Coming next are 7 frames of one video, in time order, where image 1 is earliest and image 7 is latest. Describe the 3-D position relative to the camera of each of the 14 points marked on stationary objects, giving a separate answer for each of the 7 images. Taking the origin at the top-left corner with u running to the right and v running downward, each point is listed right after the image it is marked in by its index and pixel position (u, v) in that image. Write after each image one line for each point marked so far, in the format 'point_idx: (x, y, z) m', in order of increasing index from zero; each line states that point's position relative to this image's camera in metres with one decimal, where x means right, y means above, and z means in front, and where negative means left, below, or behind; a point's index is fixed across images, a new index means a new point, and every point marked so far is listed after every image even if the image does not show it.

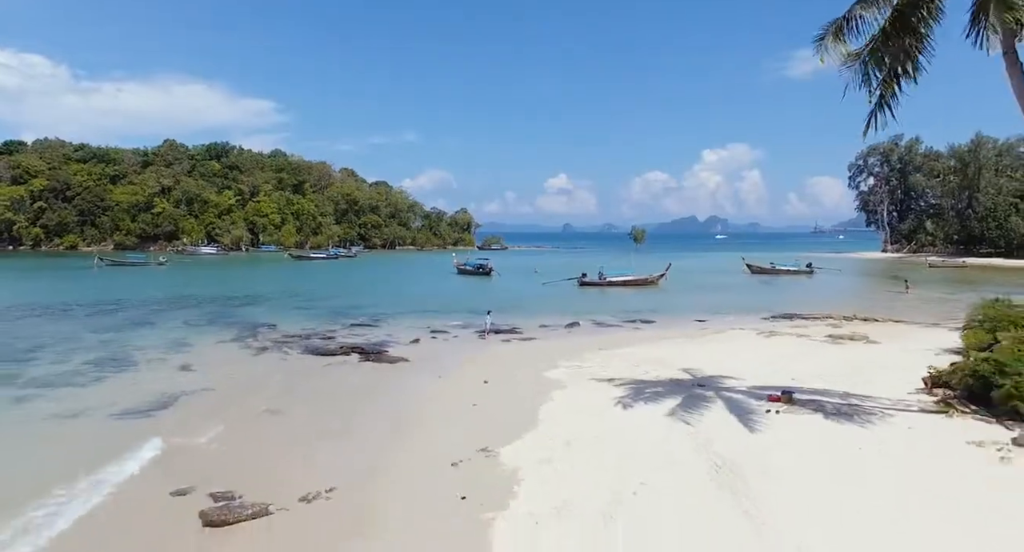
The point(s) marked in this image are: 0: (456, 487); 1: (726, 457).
0: (-1.0, -3.5, +10.2) m
1: (+3.7, -3.1, +10.7) m
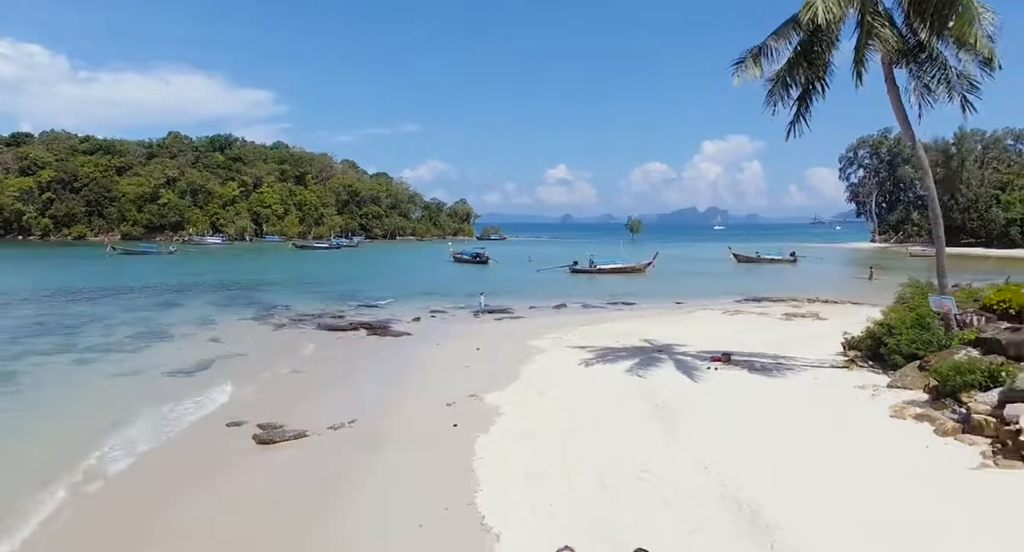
0: (-1.4, -3.1, +13.0) m
1: (+3.3, -2.7, +13.5) m
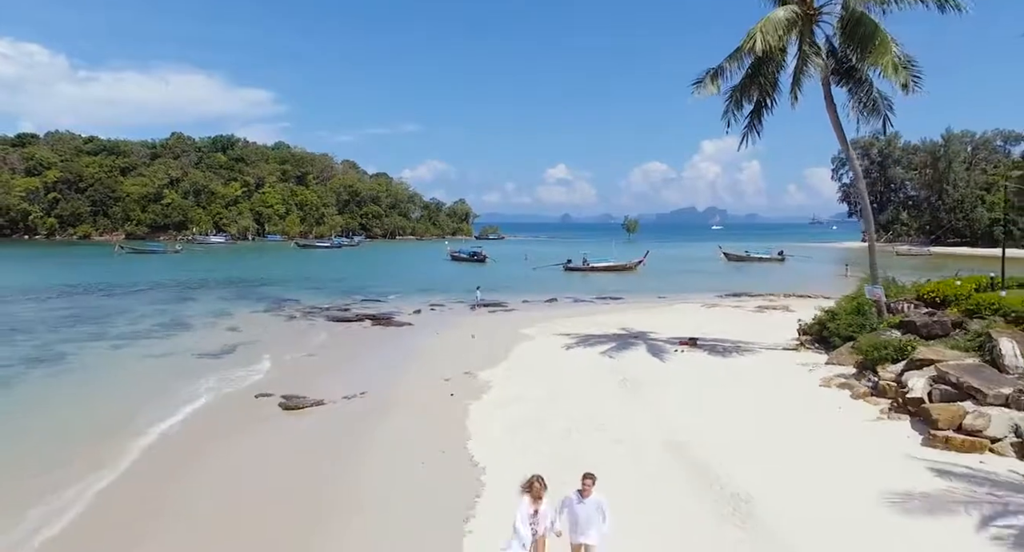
0: (-1.6, -2.9, +15.0) m
1: (+3.0, -2.5, +15.5) m
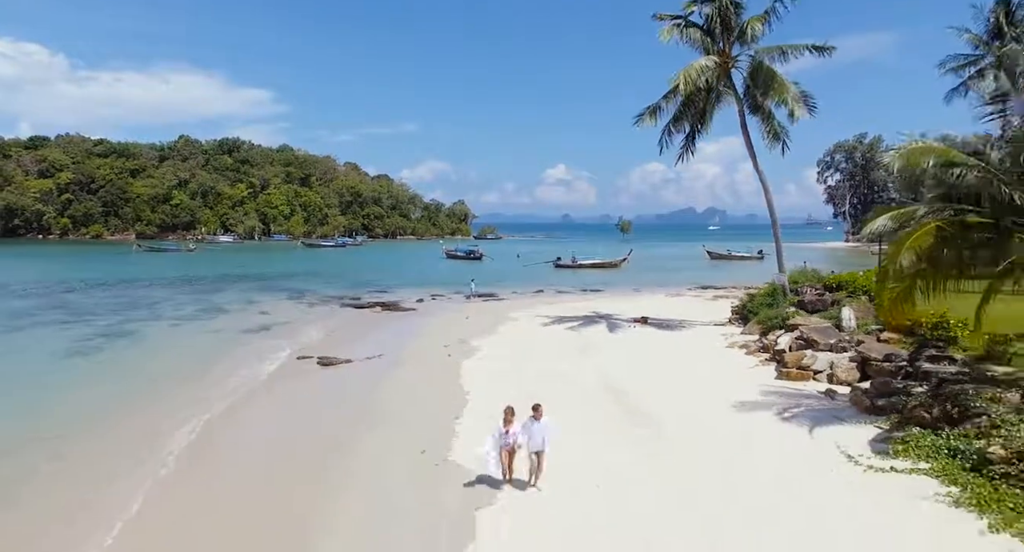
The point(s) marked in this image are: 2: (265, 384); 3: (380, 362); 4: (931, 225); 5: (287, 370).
0: (-2.2, -2.5, +19.3) m
1: (+2.5, -2.1, +19.8) m
2: (-7.0, -3.4, +14.9) m
3: (-4.2, -2.8, +18.8) m
4: (+6.4, +0.8, +9.4) m
5: (-7.0, -2.9, +18.4) m
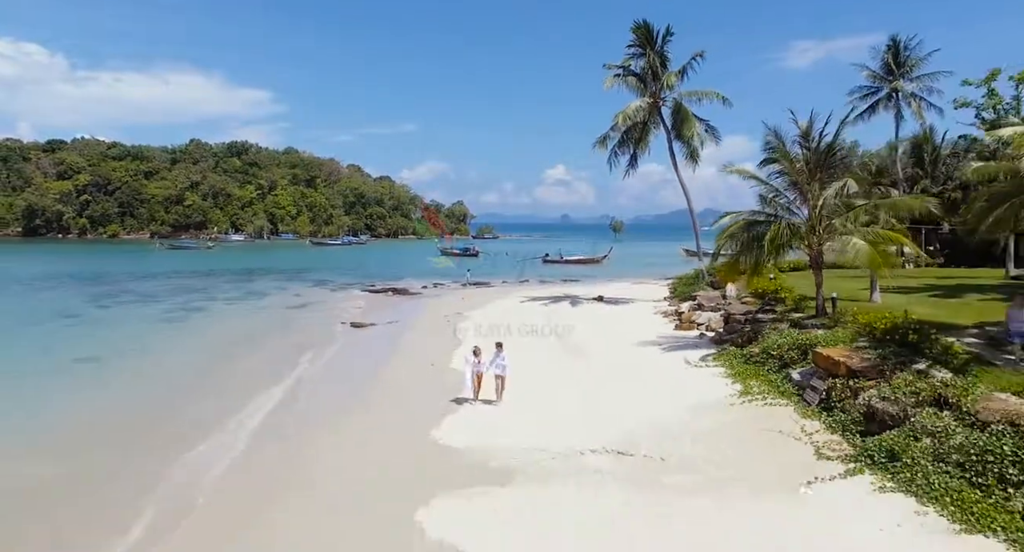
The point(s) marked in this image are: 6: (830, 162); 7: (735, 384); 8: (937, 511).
0: (-2.8, -2.0, +25.5) m
1: (+1.8, -1.6, +26.0) m
2: (-7.7, -2.9, +21.1) m
3: (-4.9, -2.2, +25.0) m
4: (+5.8, +1.3, +15.6) m
5: (-7.7, -2.4, +24.6) m
6: (+7.9, +2.9, +15.2) m
7: (+4.7, -2.3, +12.8) m
8: (+5.0, -2.8, +7.1) m
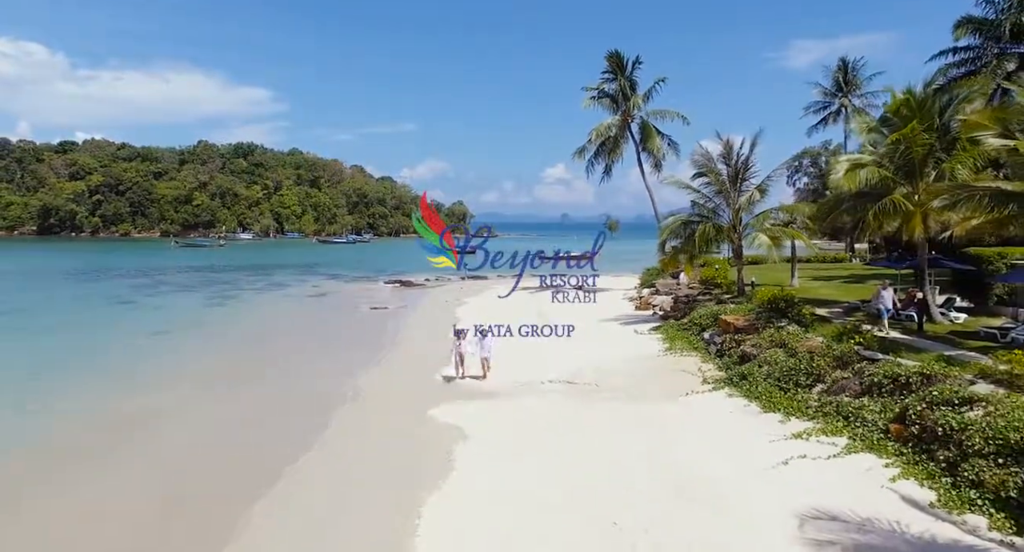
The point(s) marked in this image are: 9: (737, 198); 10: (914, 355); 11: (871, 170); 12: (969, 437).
0: (-3.2, -1.6, +29.7) m
1: (+1.4, -1.2, +30.2) m
2: (-8.1, -2.5, +25.4) m
3: (-5.3, -1.8, +29.3) m
4: (+5.4, +1.7, +19.9) m
5: (-8.1, -2.0, +28.8) m
6: (+7.5, +3.2, +19.5) m
7: (+4.3, -1.9, +17.1) m
8: (+4.6, -2.4, +11.4) m
9: (+7.2, +2.5, +19.4) m
10: (+7.2, -1.4, +10.8) m
11: (+8.0, +2.4, +13.5) m
12: (+5.7, -2.0, +7.6) m
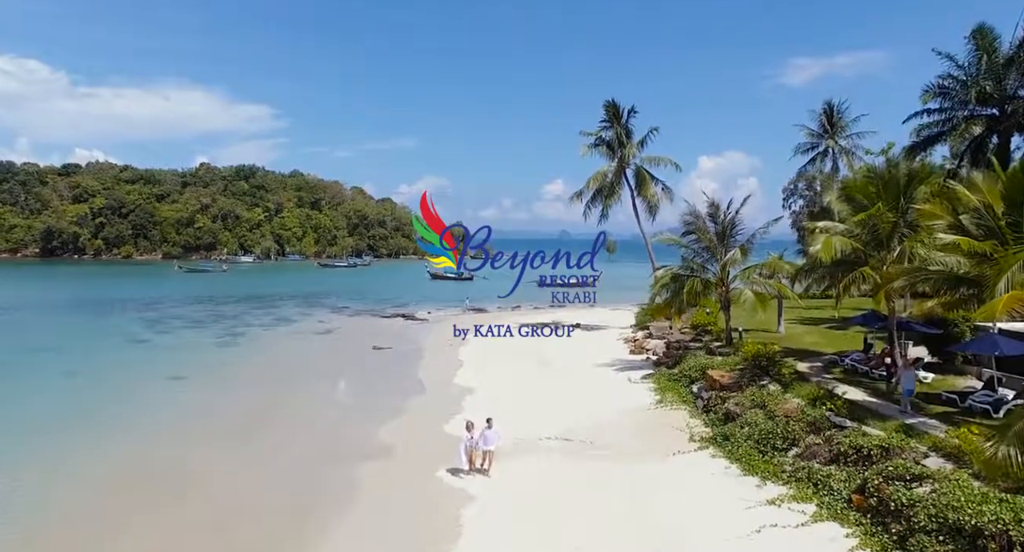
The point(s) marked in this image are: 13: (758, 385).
0: (-3.2, -3.6, +30.8) m
1: (+1.4, -3.2, +31.3) m
2: (-8.1, -4.4, +26.4) m
3: (-5.3, -3.8, +30.3) m
4: (+5.4, 0.0, +21.1) m
5: (-8.1, -4.0, +29.9) m
6: (+7.5, +1.5, +20.7) m
7: (+4.3, -3.6, +18.1) m
8: (+4.6, -3.9, +12.5) m
9: (+7.2, +0.8, +20.6) m
10: (+7.2, -2.9, +11.9) m
11: (+8.0, +0.8, +14.7) m
12: (+5.8, -3.4, +8.6) m
13: (+6.2, -2.7, +15.2) m
